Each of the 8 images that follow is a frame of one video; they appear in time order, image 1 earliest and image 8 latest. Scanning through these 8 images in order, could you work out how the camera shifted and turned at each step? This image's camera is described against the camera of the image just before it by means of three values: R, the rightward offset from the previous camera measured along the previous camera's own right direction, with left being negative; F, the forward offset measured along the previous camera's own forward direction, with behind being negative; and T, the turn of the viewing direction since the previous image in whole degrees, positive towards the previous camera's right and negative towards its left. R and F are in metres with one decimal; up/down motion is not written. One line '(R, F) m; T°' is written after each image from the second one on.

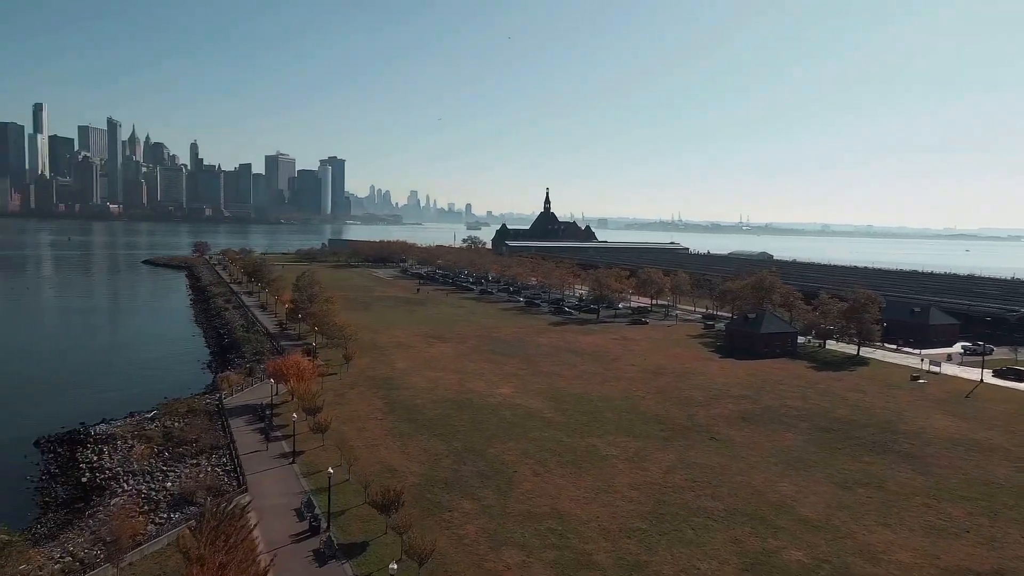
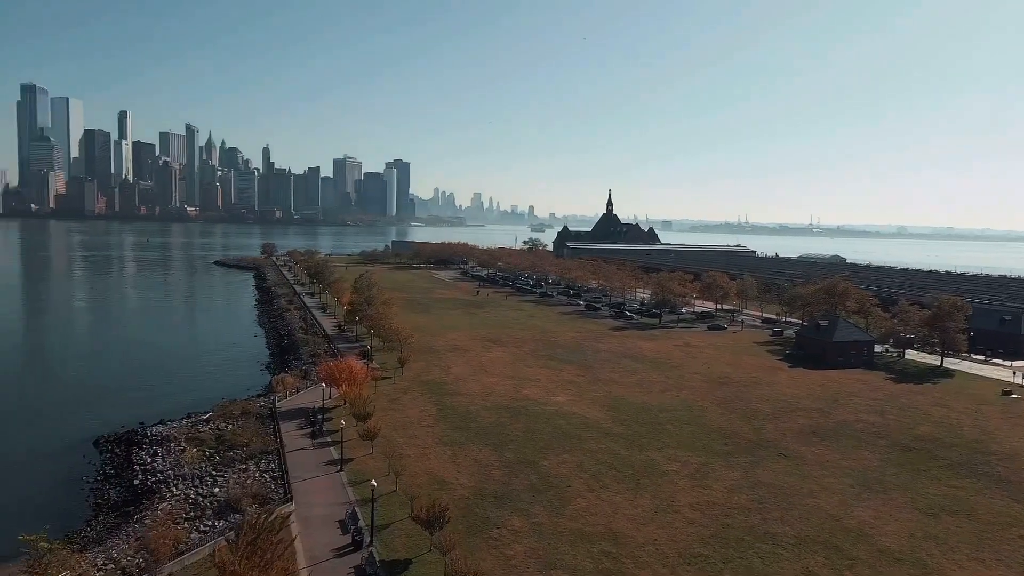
(+0.2, +0.9) m; -5°
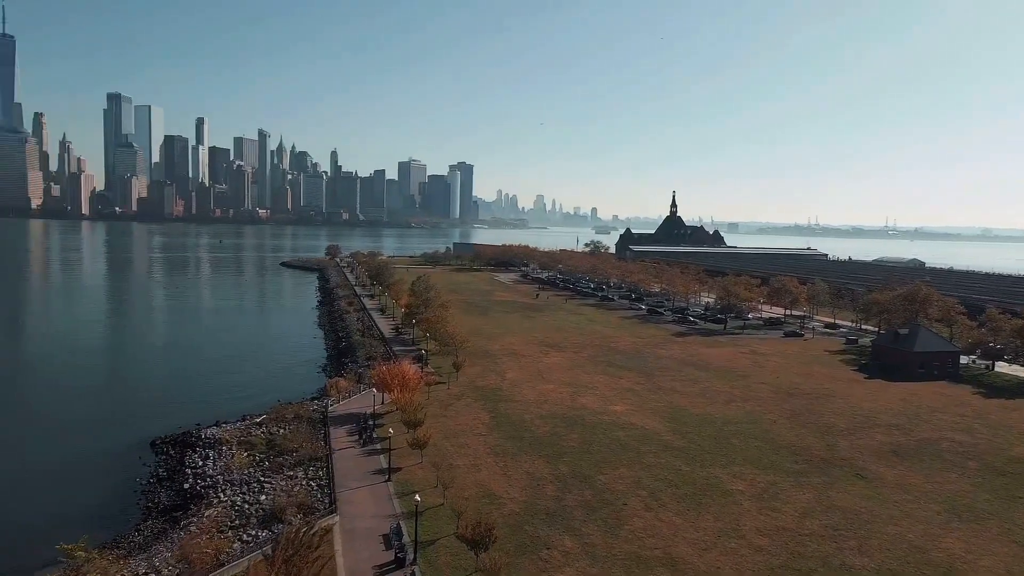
(+0.2, +0.9) m; -5°
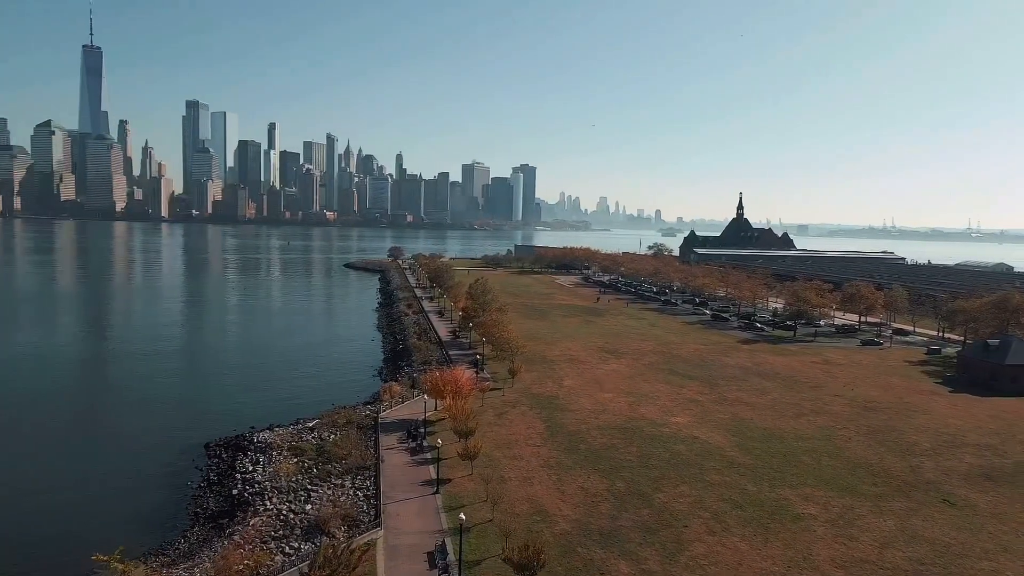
(+0.2, +0.9) m; -5°
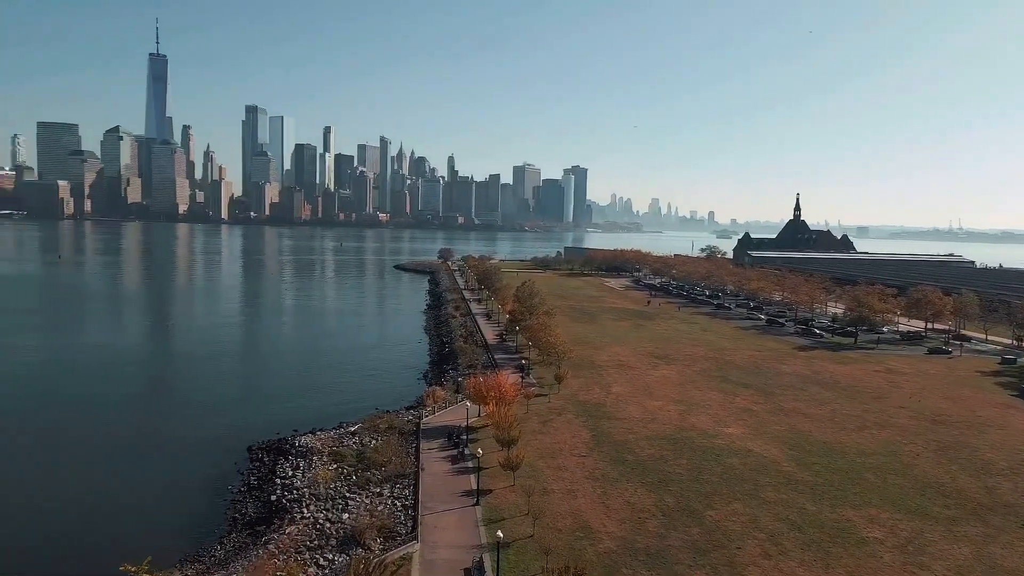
(+0.2, +0.8) m; -4°
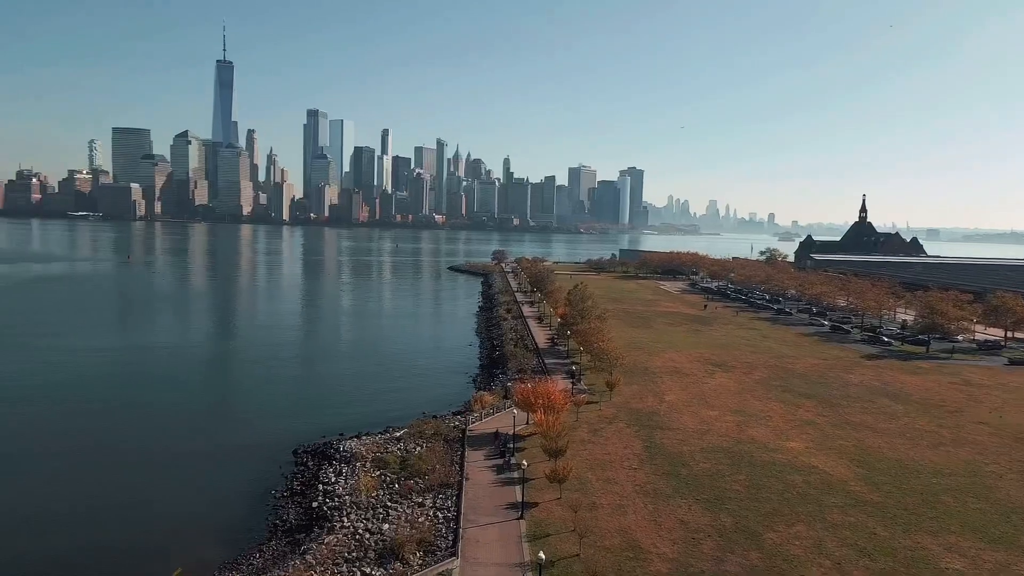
(+0.2, +0.8) m; -4°
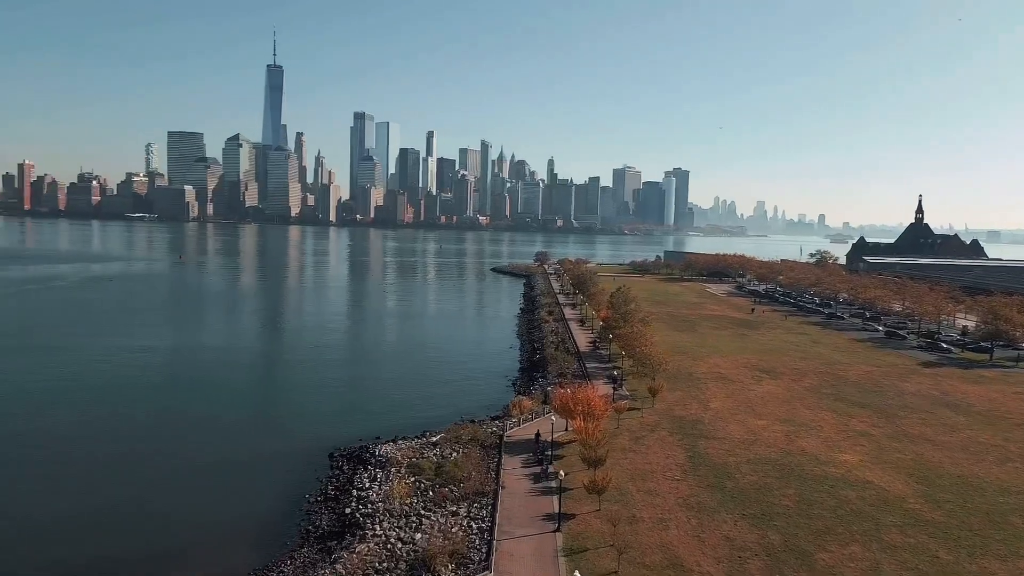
(+0.1, +0.6) m; -3°
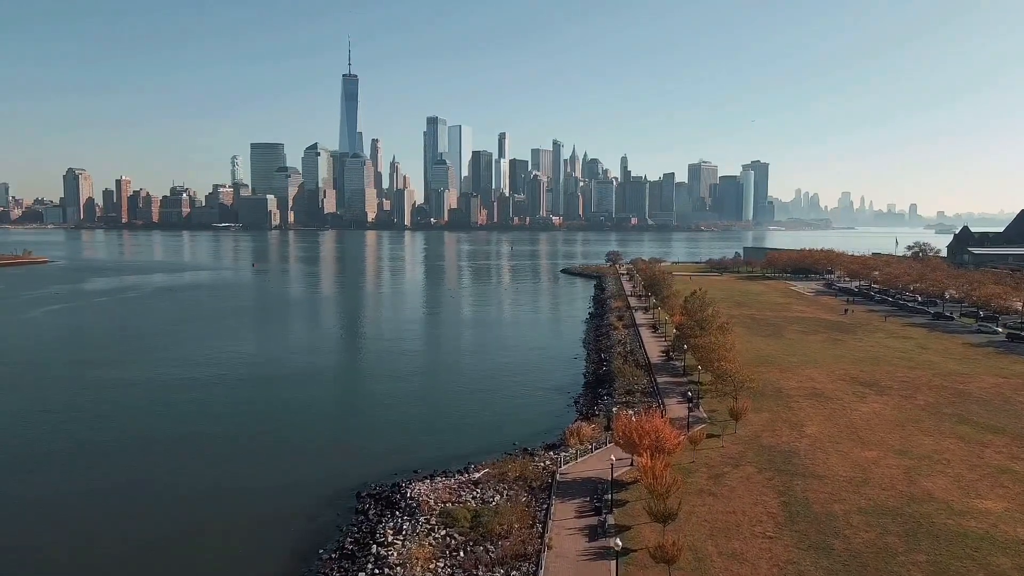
(+0.7, +3.8) m; -6°
